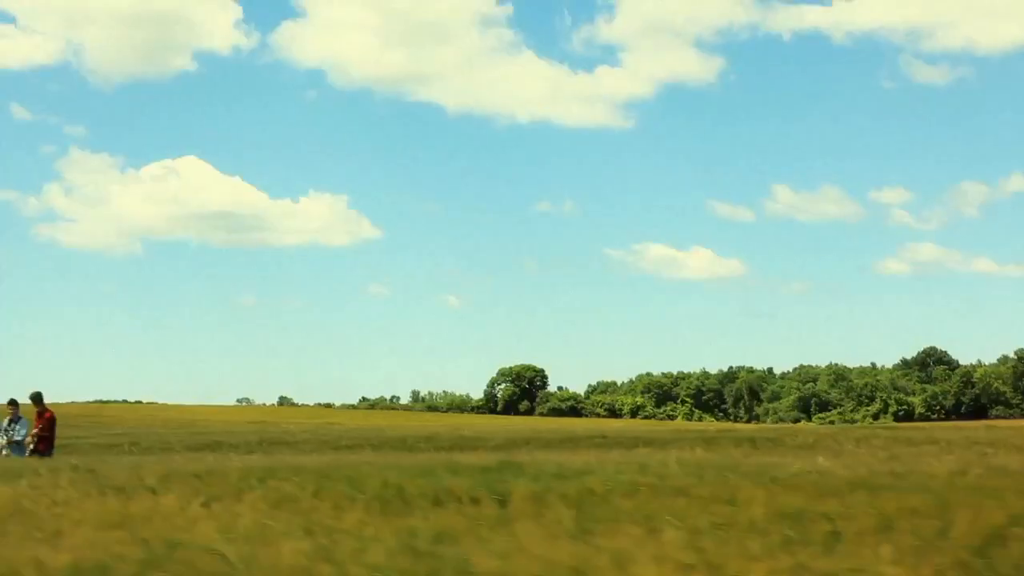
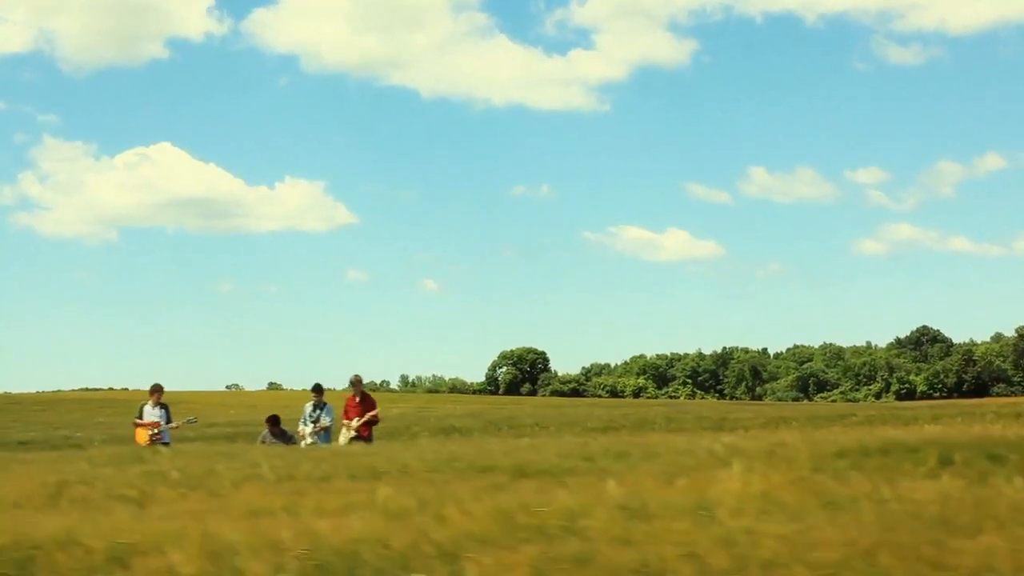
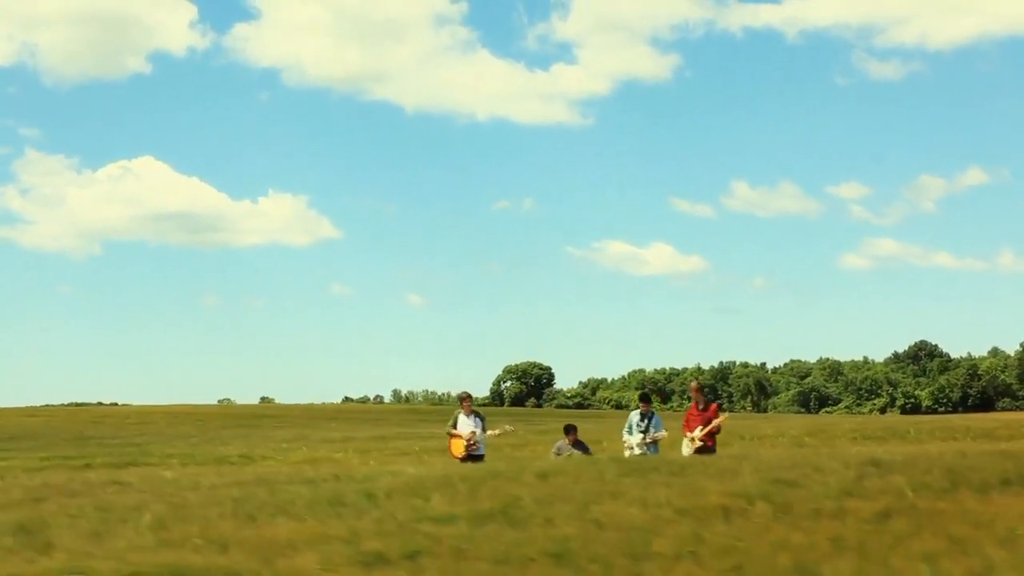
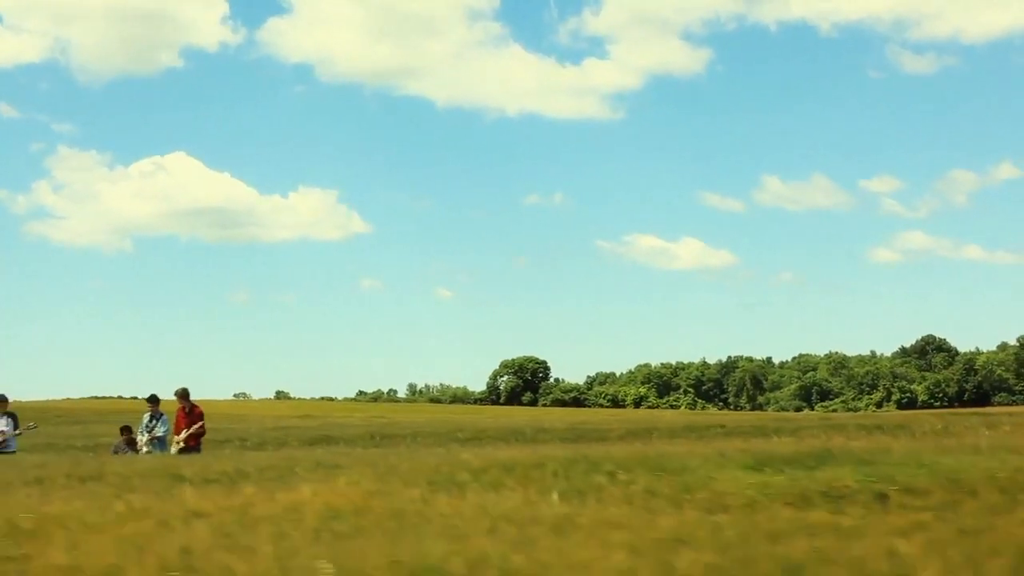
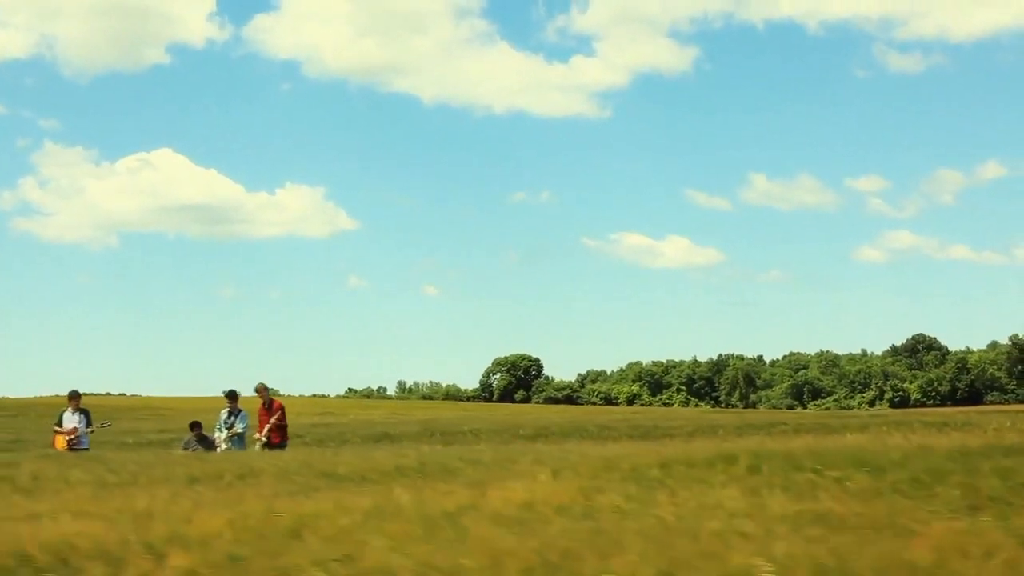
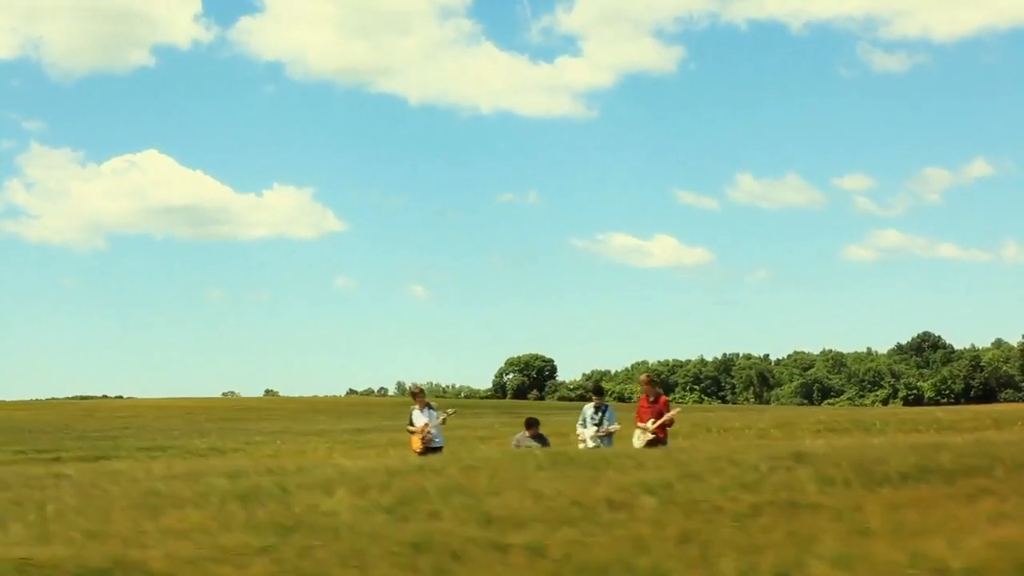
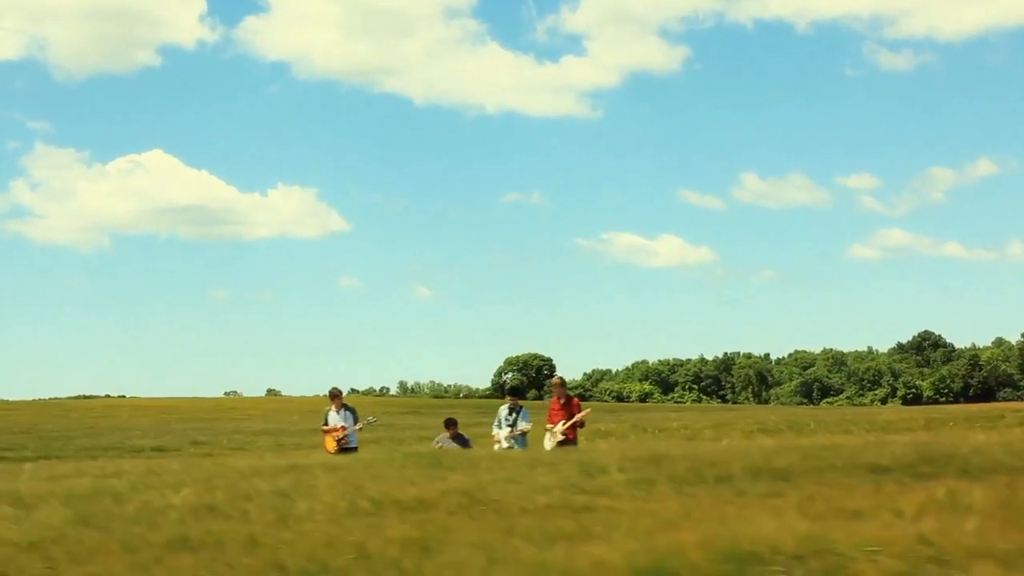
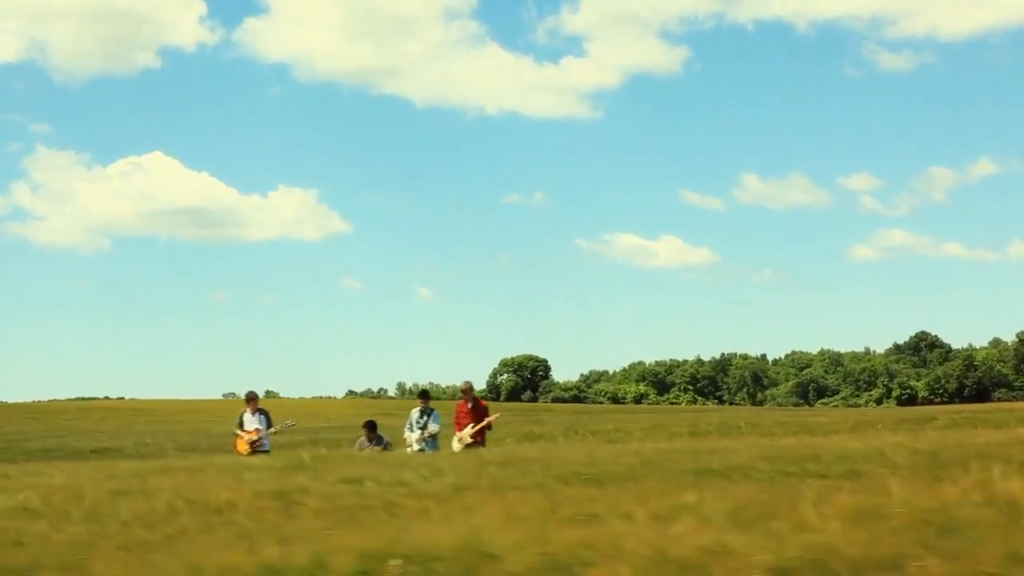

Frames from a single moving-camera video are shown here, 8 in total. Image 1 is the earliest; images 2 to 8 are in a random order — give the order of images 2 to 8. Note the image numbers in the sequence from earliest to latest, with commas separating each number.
4, 5, 2, 8, 7, 6, 3
